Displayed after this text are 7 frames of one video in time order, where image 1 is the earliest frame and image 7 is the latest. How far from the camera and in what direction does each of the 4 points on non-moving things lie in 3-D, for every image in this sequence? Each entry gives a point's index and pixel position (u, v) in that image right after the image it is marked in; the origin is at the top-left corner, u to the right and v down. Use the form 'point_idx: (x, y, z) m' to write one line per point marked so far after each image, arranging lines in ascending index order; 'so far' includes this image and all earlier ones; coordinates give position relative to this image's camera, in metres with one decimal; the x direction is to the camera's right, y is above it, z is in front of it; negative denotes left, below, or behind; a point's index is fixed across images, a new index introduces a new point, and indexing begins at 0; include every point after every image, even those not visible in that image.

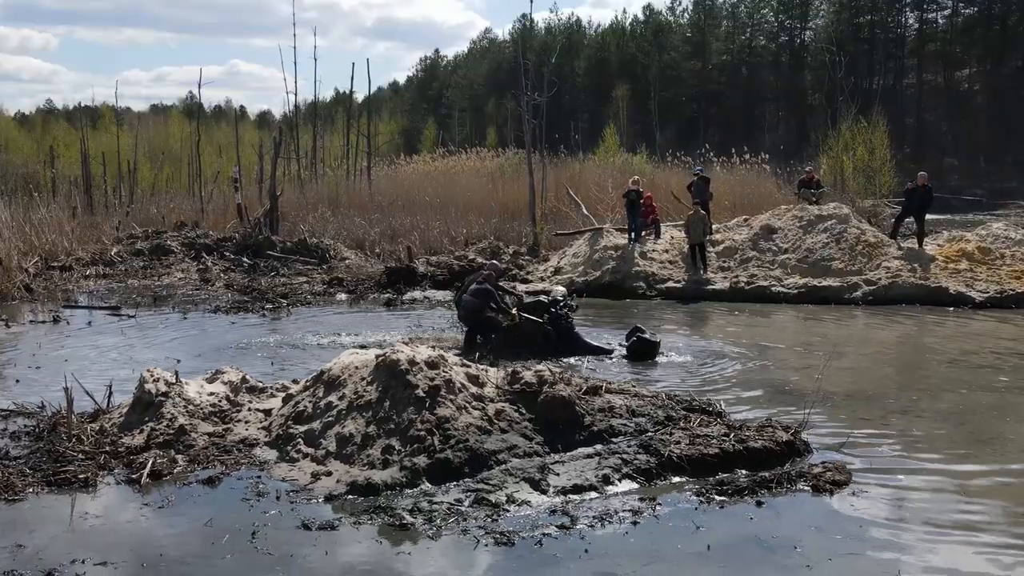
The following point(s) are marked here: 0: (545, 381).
0: (+0.3, -0.8, +8.9) m
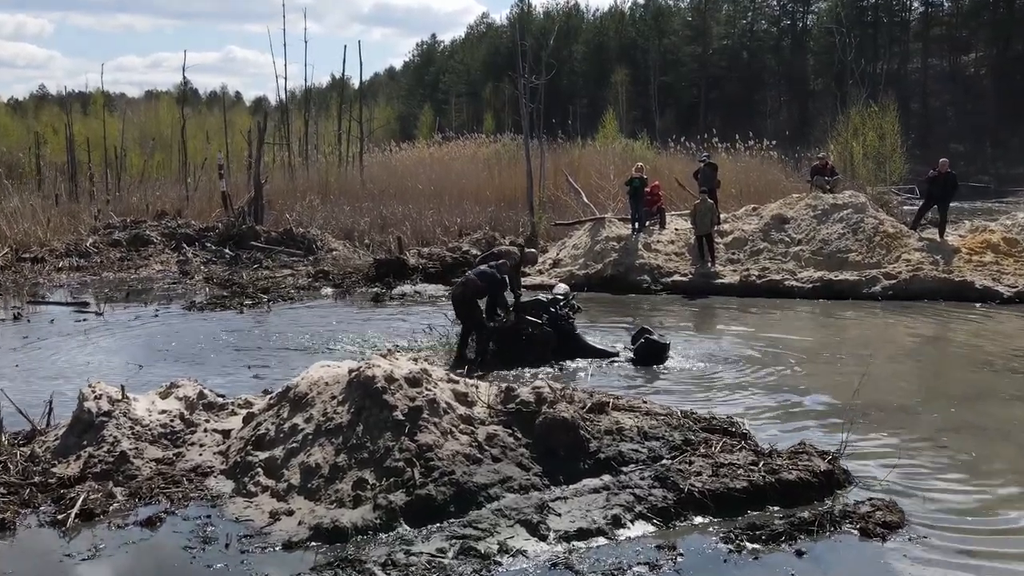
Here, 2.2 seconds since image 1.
0: (+0.2, -0.9, +7.7) m
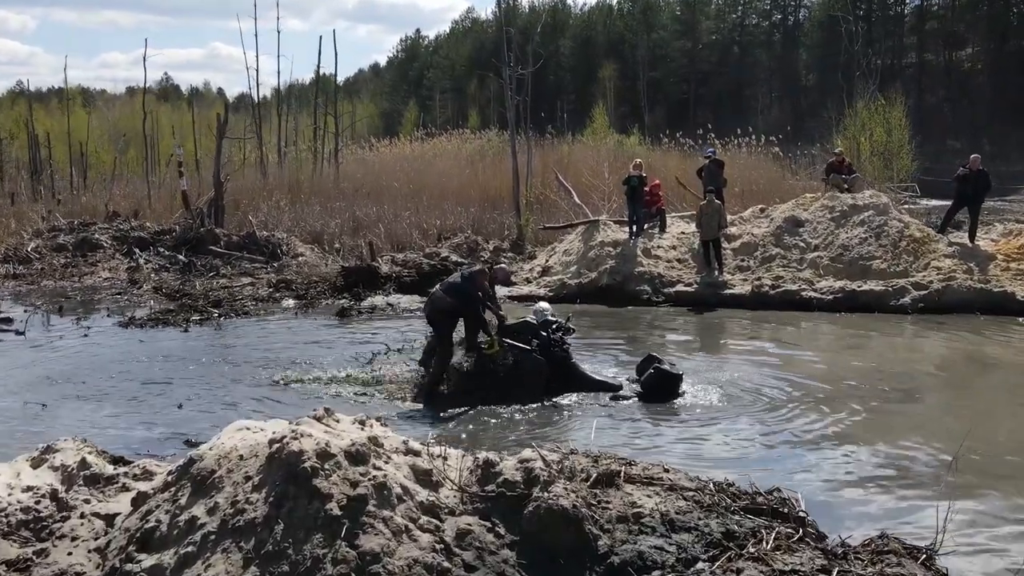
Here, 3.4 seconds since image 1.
0: (+0.1, -1.1, +5.7) m
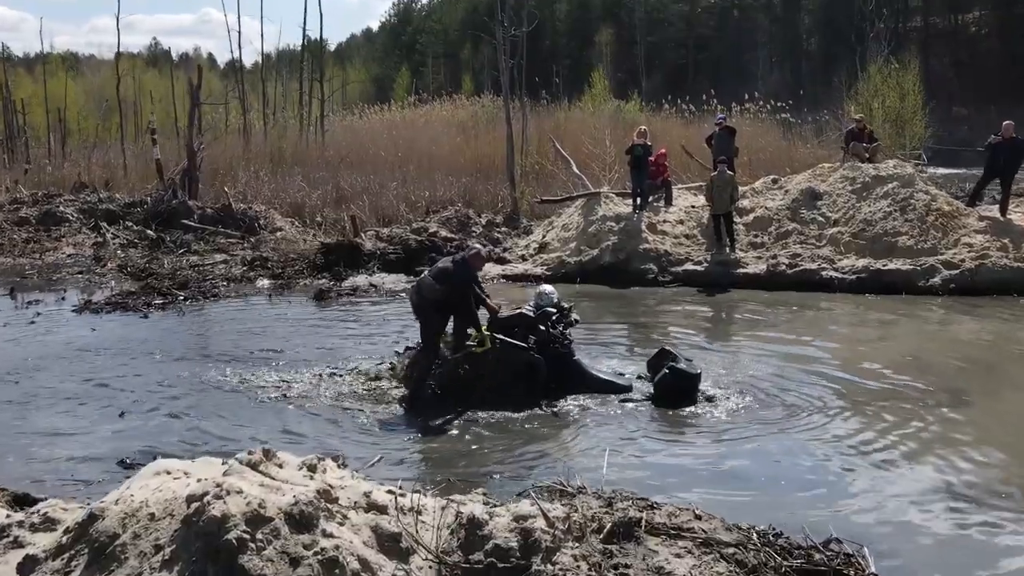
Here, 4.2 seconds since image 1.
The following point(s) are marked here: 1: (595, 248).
0: (+0.1, -1.1, +4.3) m
1: (+1.4, +0.6, +16.1) m
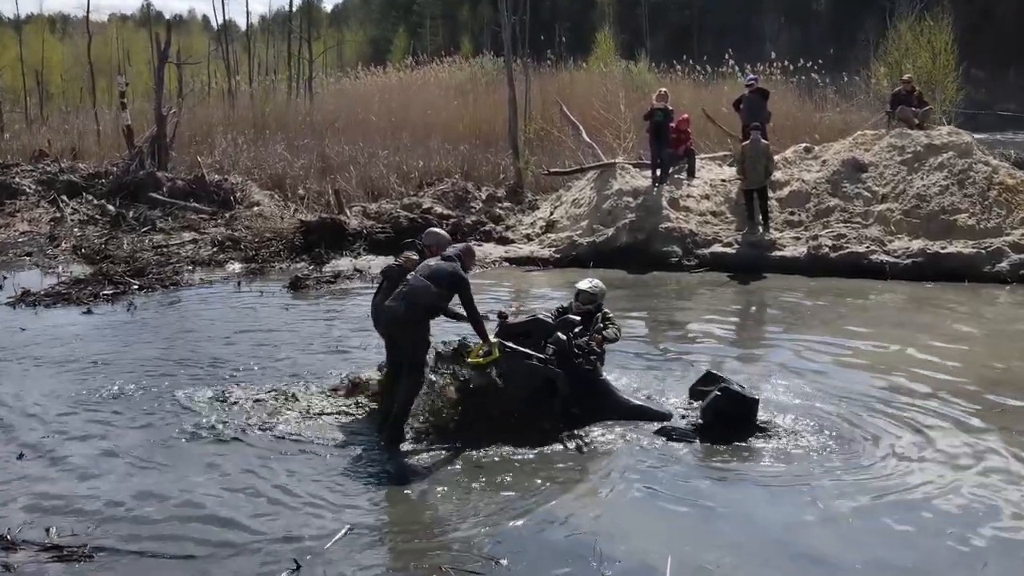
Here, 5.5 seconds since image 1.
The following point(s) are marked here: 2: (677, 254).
0: (+0.2, -1.3, +2.5) m
1: (+1.4, +0.9, +14.2) m
2: (+2.3, +0.5, +13.7) m
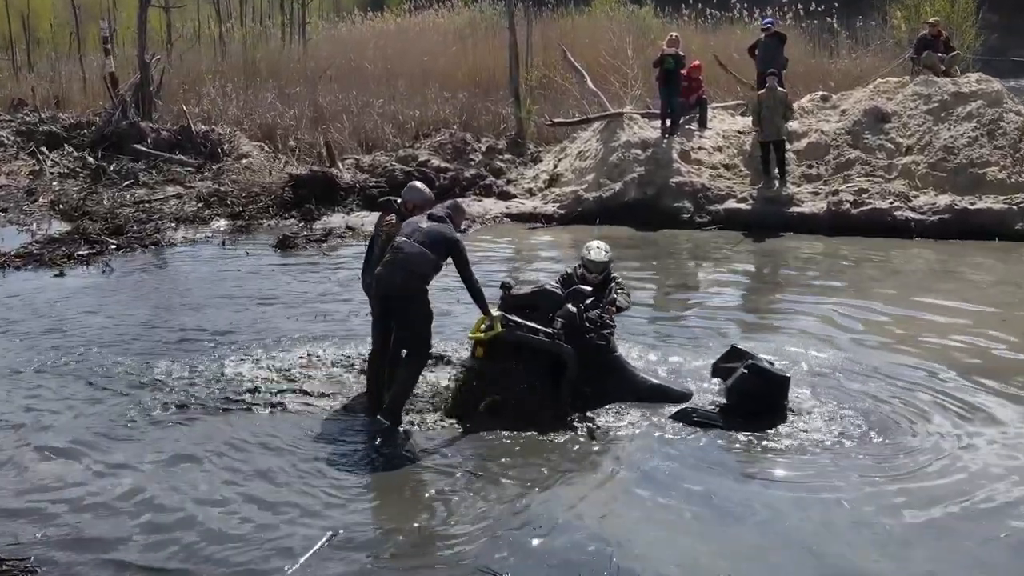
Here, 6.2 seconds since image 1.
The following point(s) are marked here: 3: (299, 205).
0: (+0.2, -1.4, +1.9) m
1: (+1.4, +1.4, +13.4) m
2: (+2.3, +1.0, +12.9) m
3: (-3.0, +1.2, +13.9) m
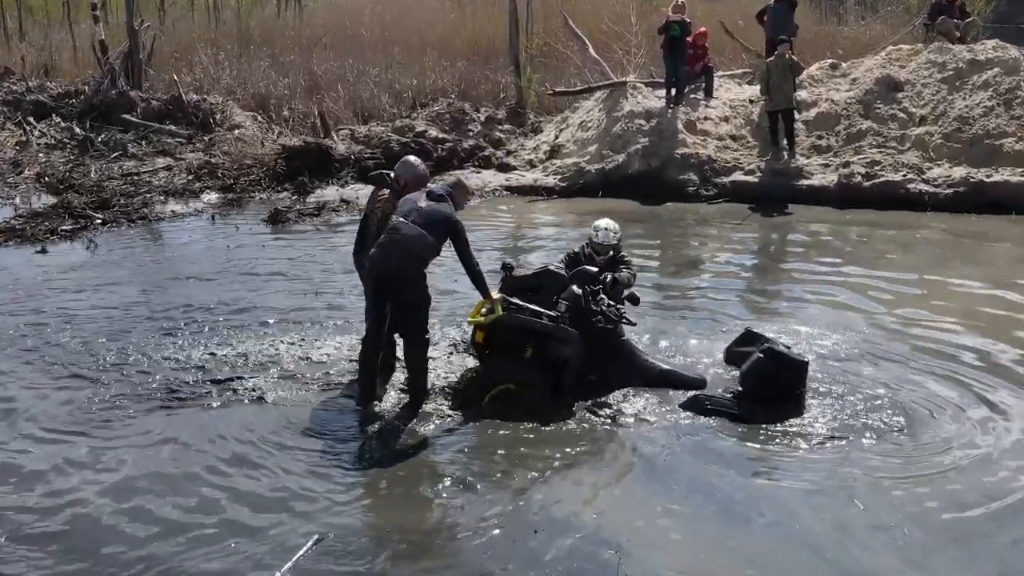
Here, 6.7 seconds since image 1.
0: (+0.2, -1.4, +1.5) m
1: (+1.4, +1.8, +13.0) m
2: (+2.3, +1.3, +12.5) m
3: (-3.0, +1.5, +13.4) m
